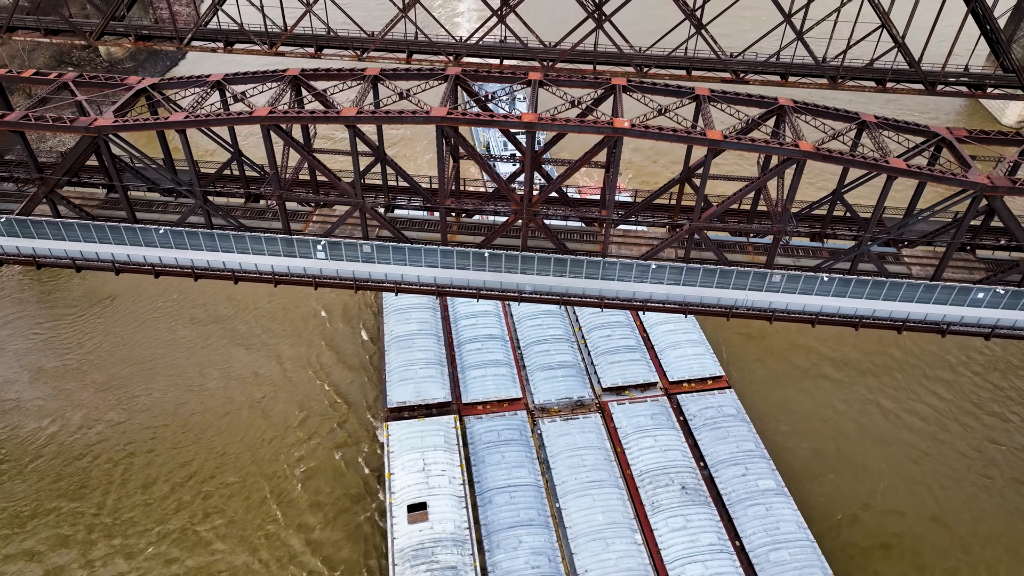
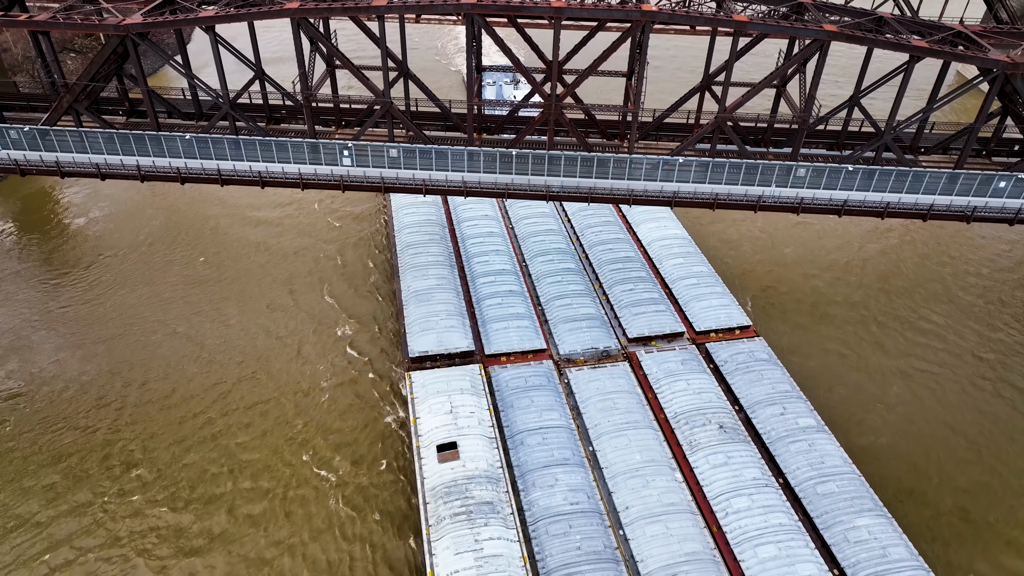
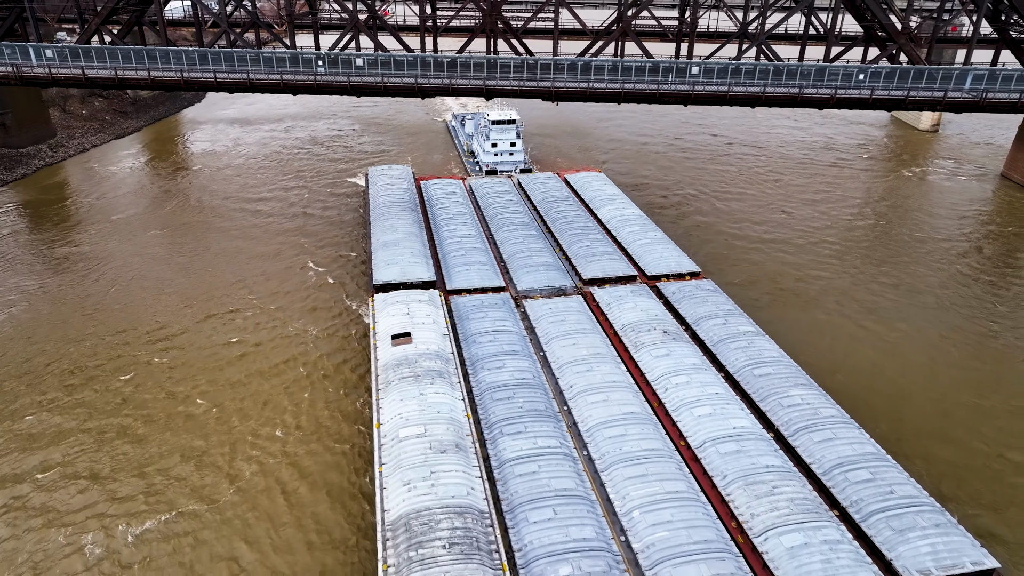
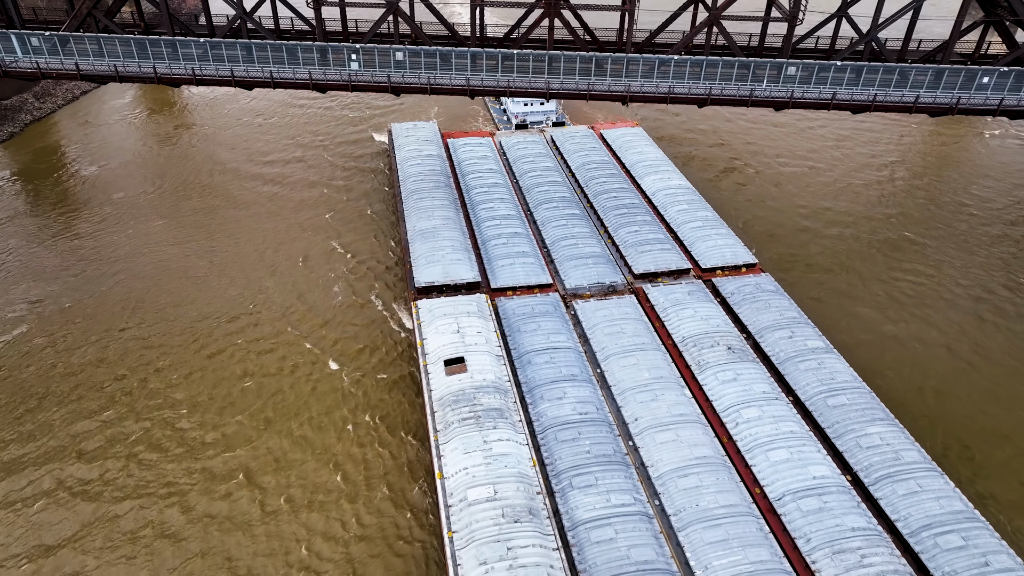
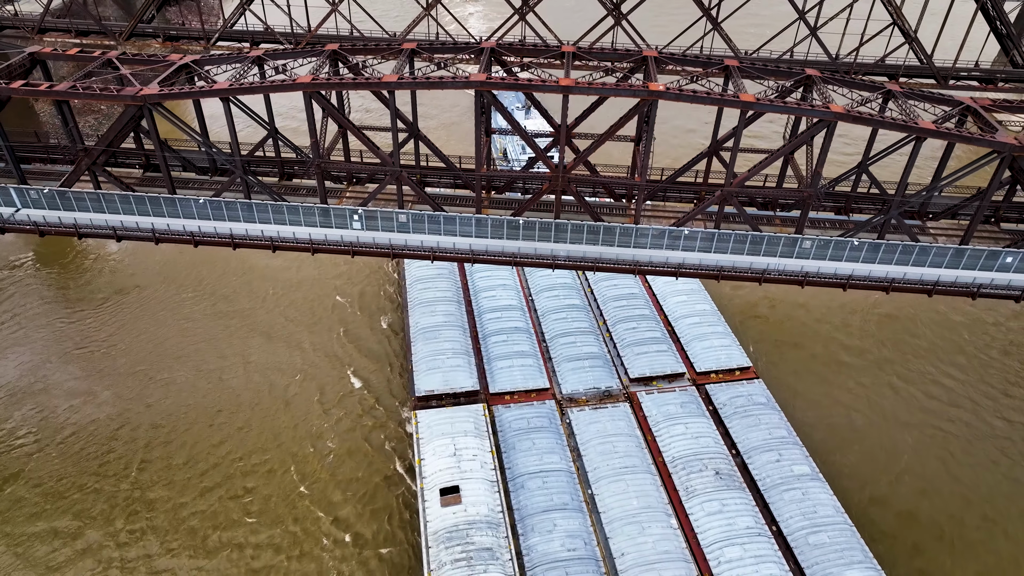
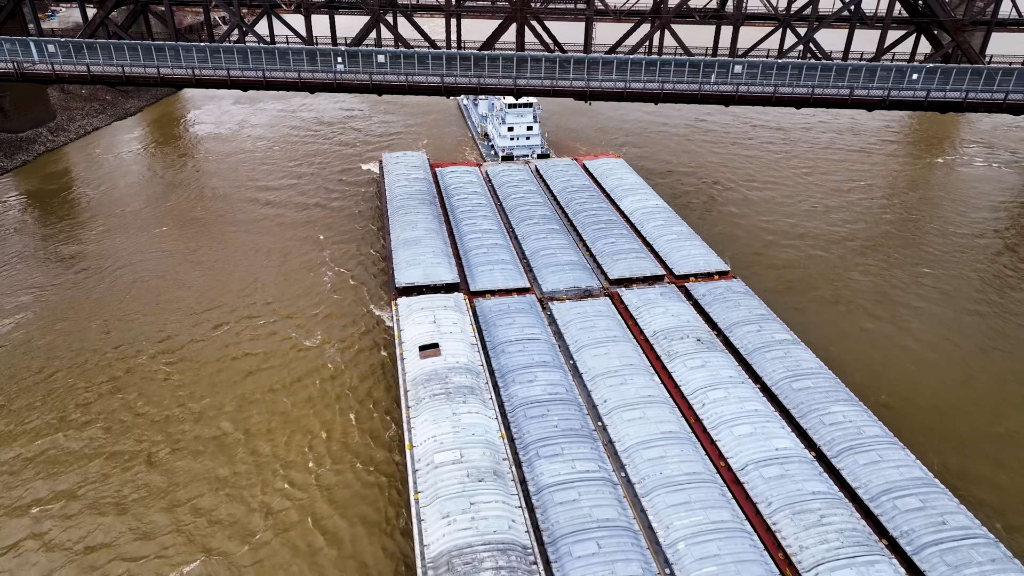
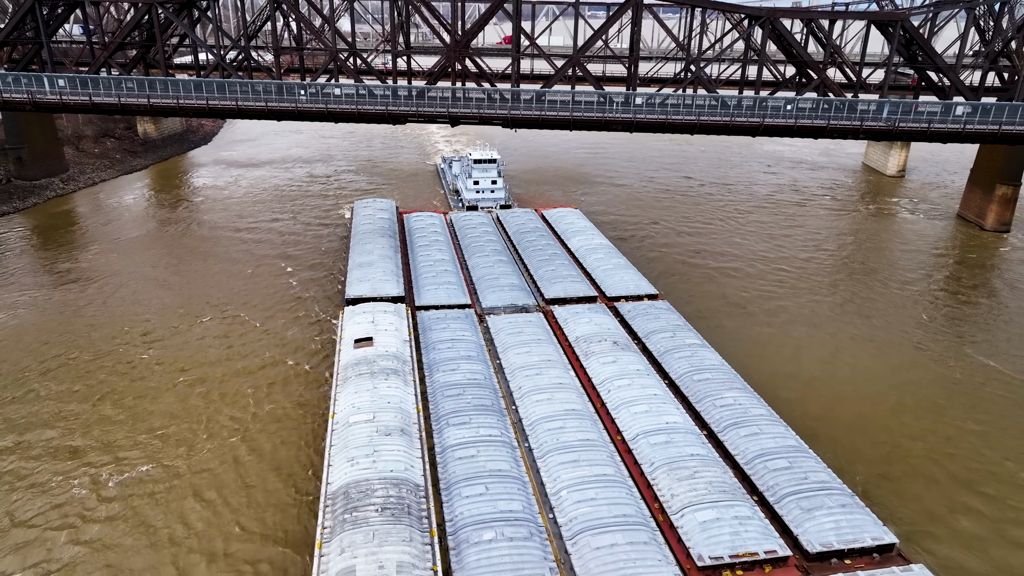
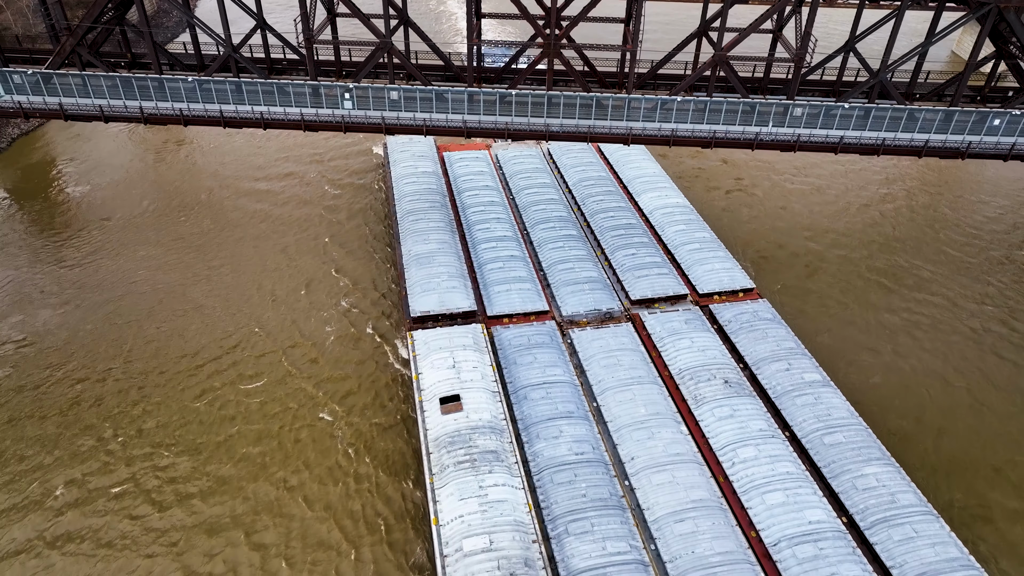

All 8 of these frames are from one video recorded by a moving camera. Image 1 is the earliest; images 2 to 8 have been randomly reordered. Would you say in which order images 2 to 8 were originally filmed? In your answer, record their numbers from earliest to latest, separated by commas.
5, 2, 8, 4, 6, 3, 7
